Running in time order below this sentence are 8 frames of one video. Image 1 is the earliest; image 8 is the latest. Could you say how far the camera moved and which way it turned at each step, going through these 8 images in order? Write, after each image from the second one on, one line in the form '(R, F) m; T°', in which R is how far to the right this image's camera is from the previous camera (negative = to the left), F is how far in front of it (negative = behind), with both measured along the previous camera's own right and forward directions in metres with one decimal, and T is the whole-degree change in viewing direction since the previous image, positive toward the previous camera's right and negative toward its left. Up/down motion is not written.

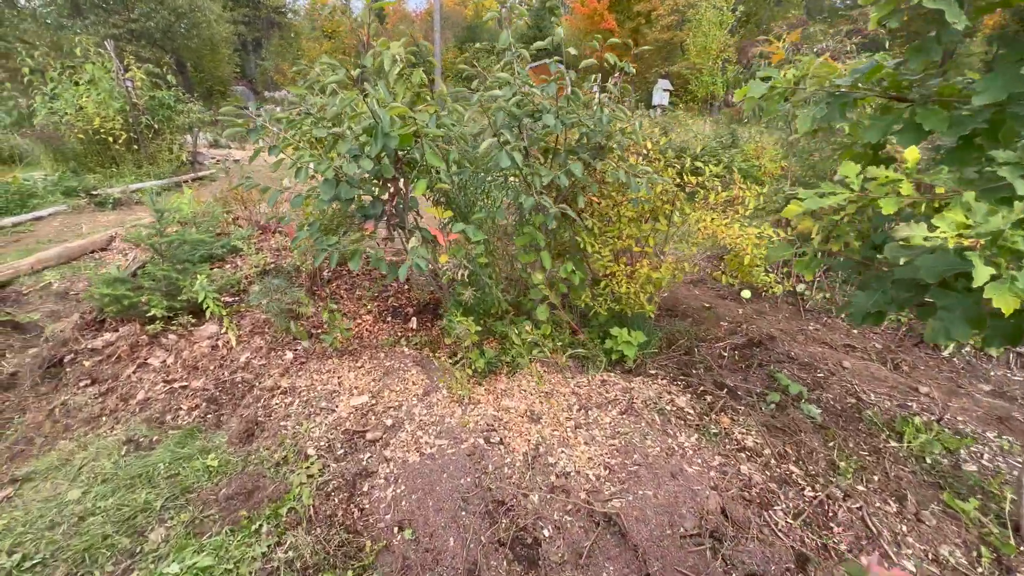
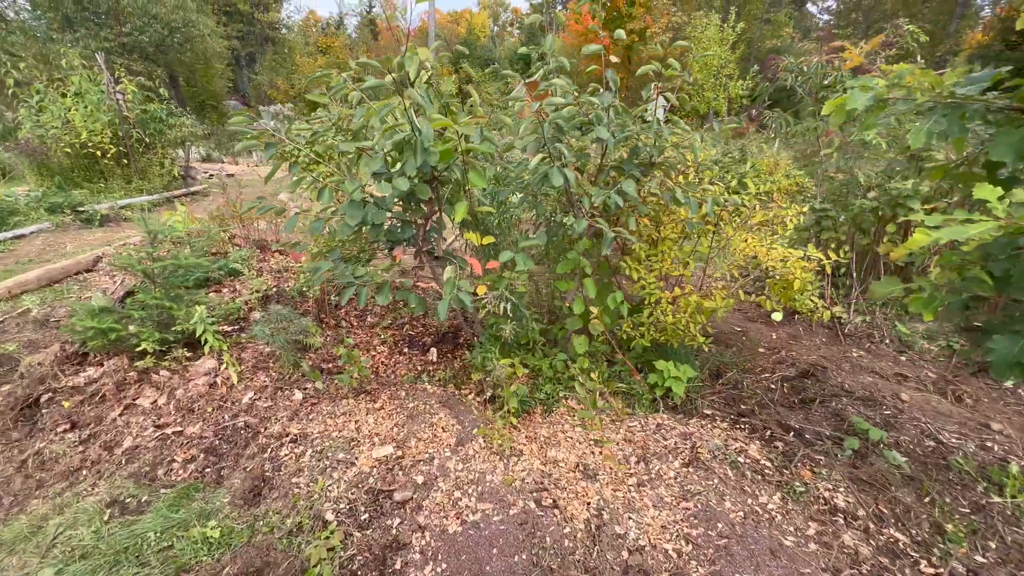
(-0.3, +0.3) m; +1°
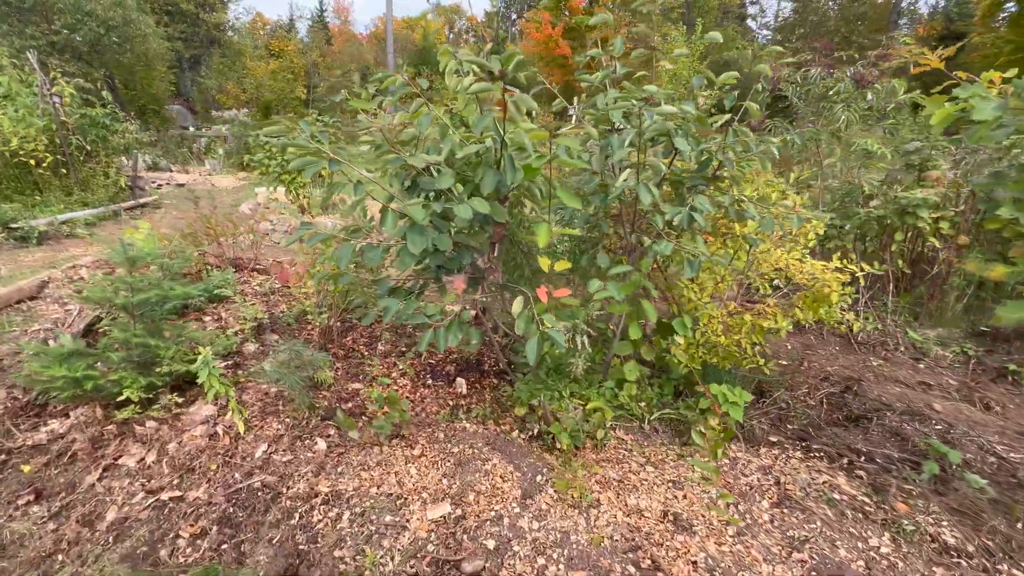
(-0.5, +0.3) m; +5°
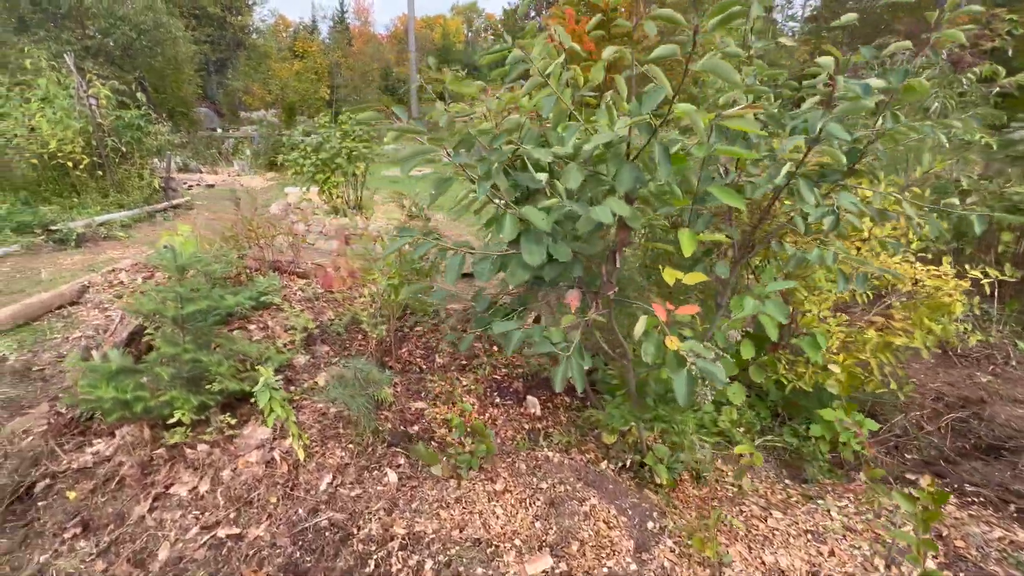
(-0.4, +0.3) m; -2°
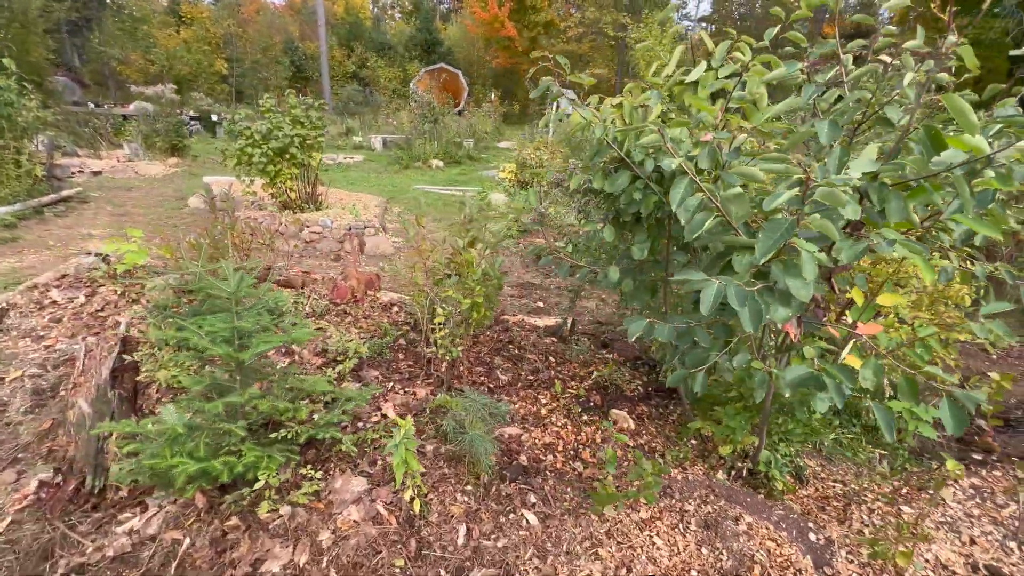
(-0.9, +0.2) m; +11°
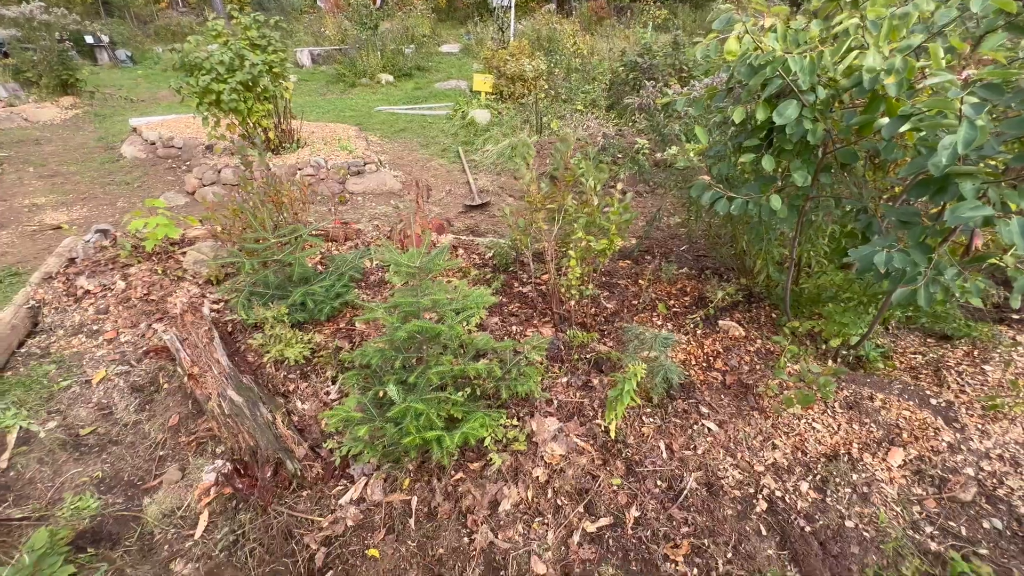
(-1.0, 0.0) m; +7°
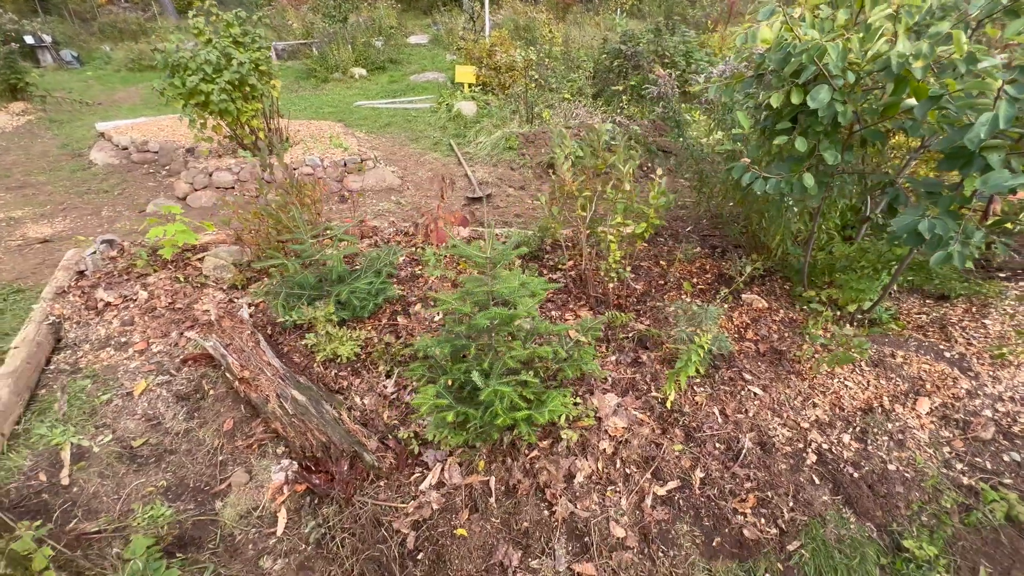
(-0.4, -0.1) m; +3°
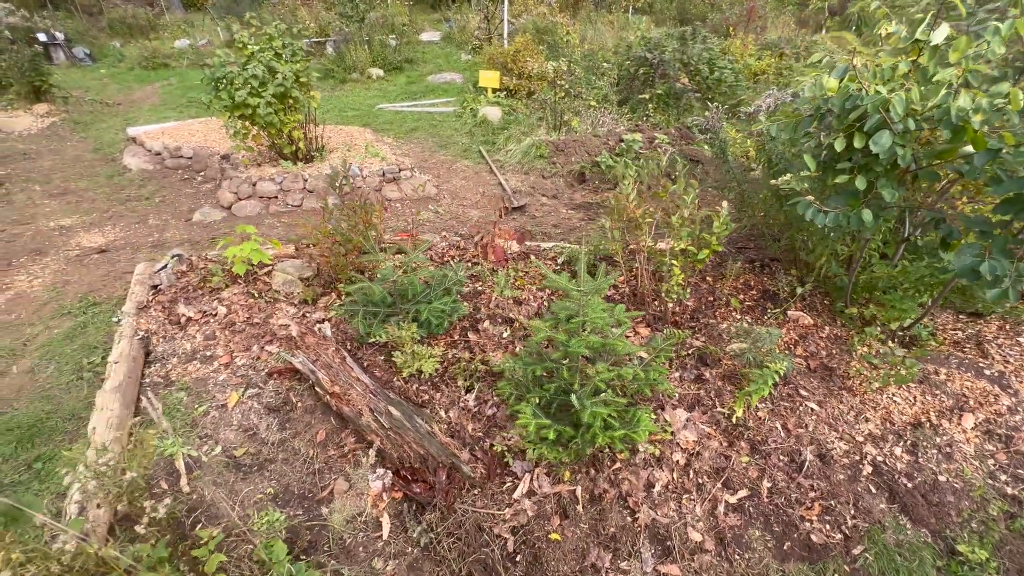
(-0.4, -0.2) m; 0°
